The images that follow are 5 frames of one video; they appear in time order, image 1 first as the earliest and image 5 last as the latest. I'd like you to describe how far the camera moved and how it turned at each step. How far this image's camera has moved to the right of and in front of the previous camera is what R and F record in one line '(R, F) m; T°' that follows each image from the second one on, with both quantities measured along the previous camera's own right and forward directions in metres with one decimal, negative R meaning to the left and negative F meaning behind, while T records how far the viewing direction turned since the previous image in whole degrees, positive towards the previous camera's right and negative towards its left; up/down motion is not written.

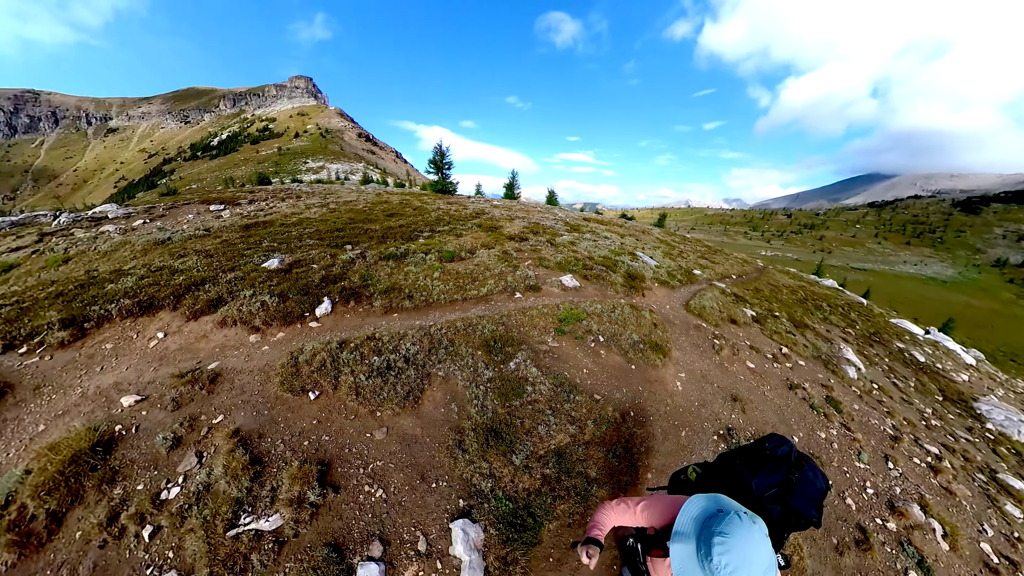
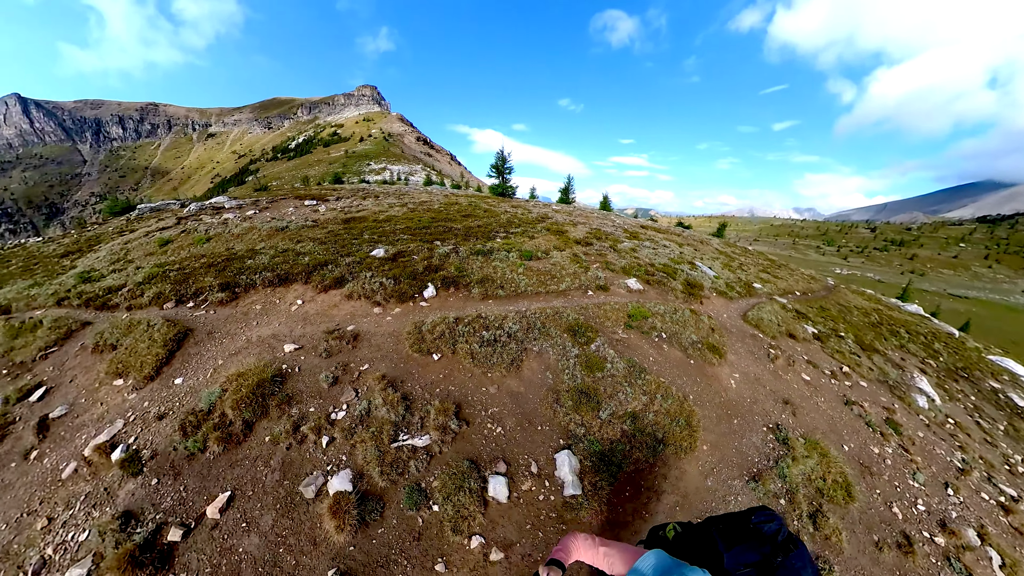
(-1.5, -2.6) m; -7°
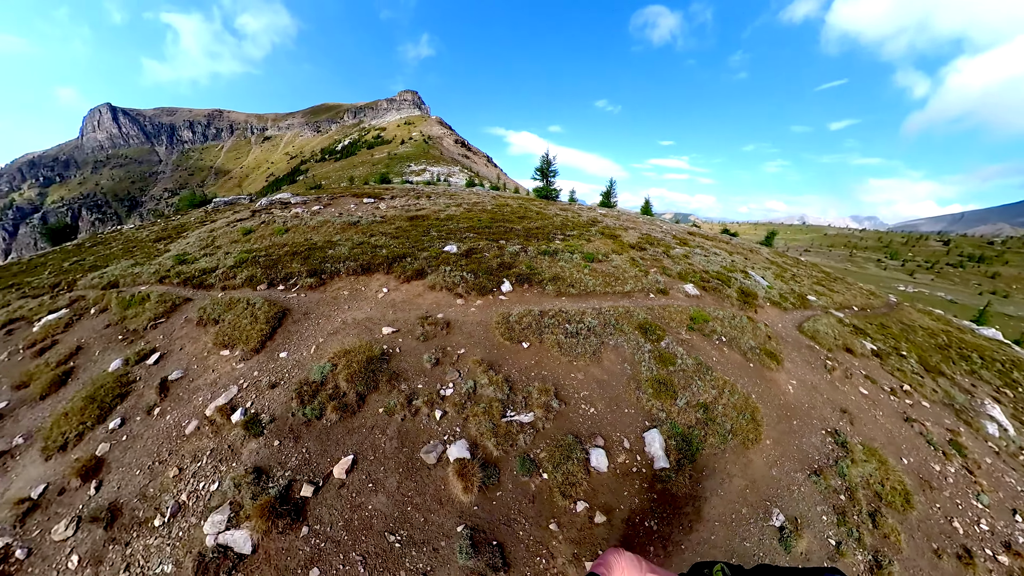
(-2.0, -1.7) m; -5°
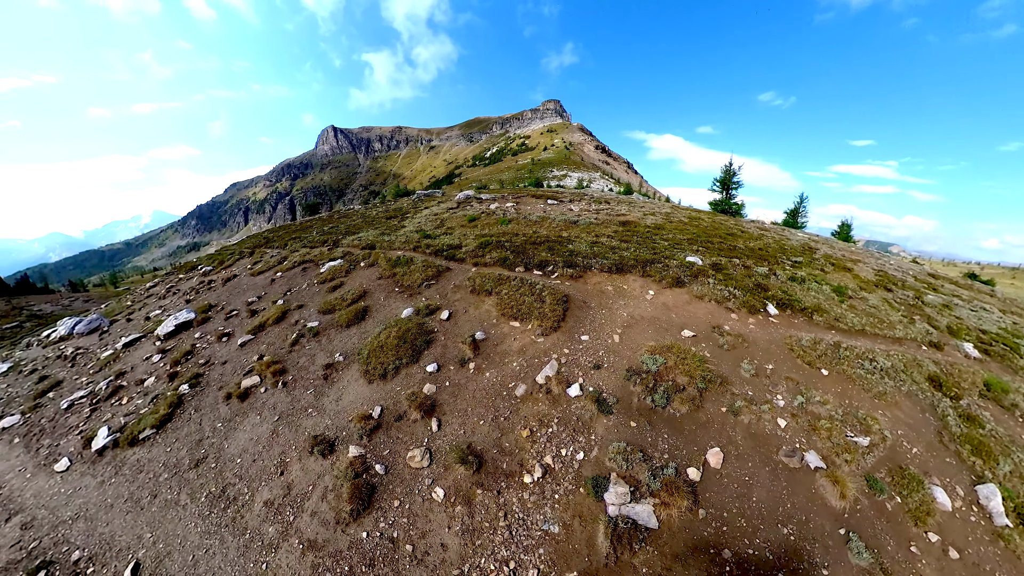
(-6.3, -4.2) m; -19°
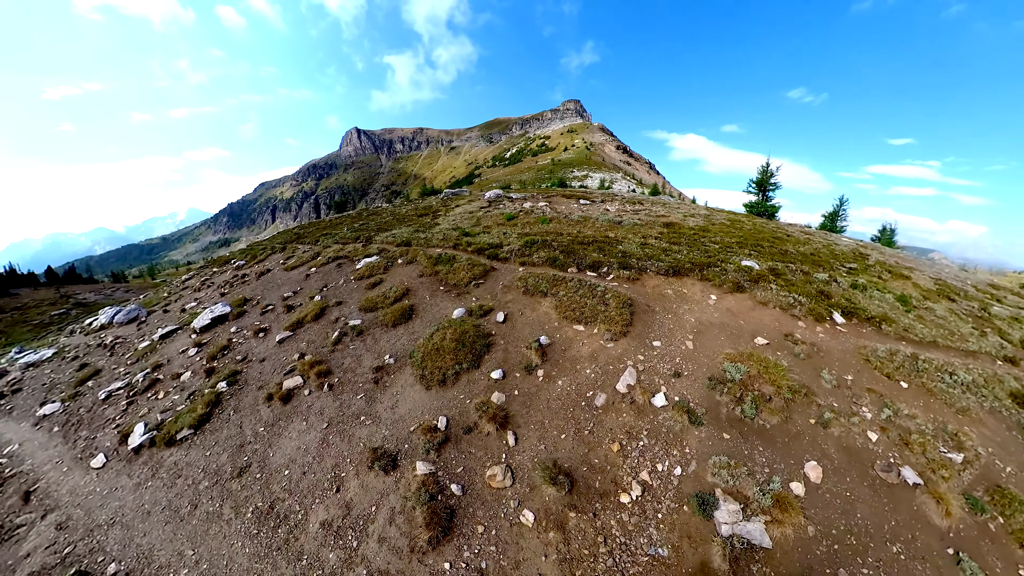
(-1.7, -0.2) m; -3°
